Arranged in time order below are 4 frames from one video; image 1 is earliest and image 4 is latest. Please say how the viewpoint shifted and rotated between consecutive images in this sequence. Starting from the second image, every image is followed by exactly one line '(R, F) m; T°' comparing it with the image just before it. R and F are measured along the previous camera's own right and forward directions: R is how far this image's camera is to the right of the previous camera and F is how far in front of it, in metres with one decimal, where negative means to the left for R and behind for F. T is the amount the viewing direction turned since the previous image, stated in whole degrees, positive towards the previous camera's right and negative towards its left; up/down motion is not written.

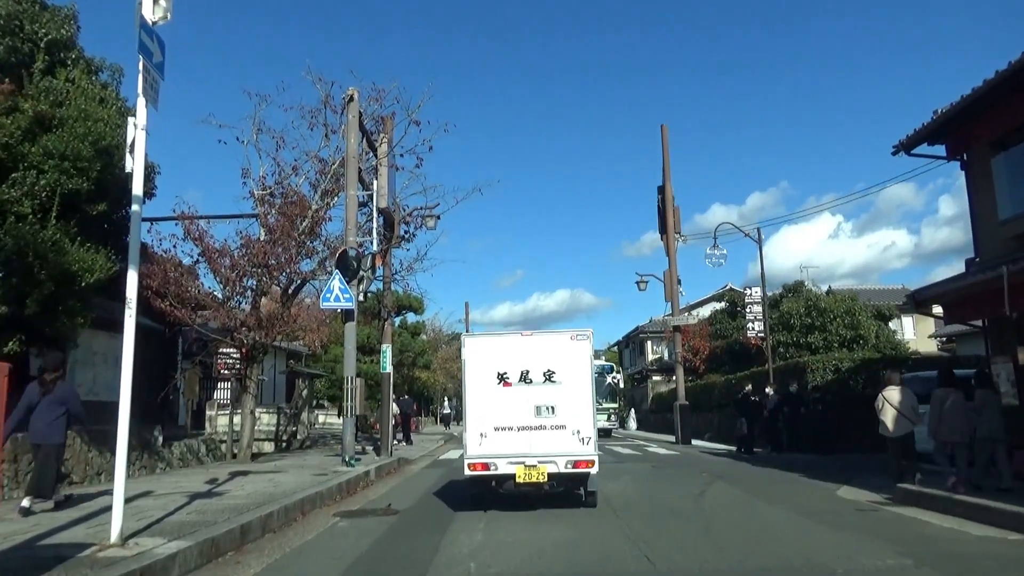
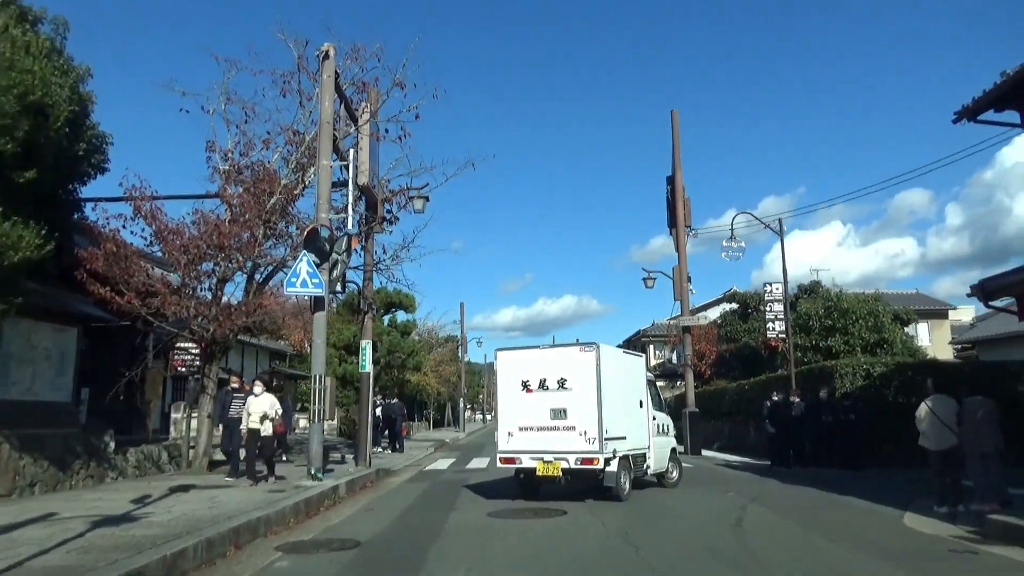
(0.0, +2.0) m; 0°
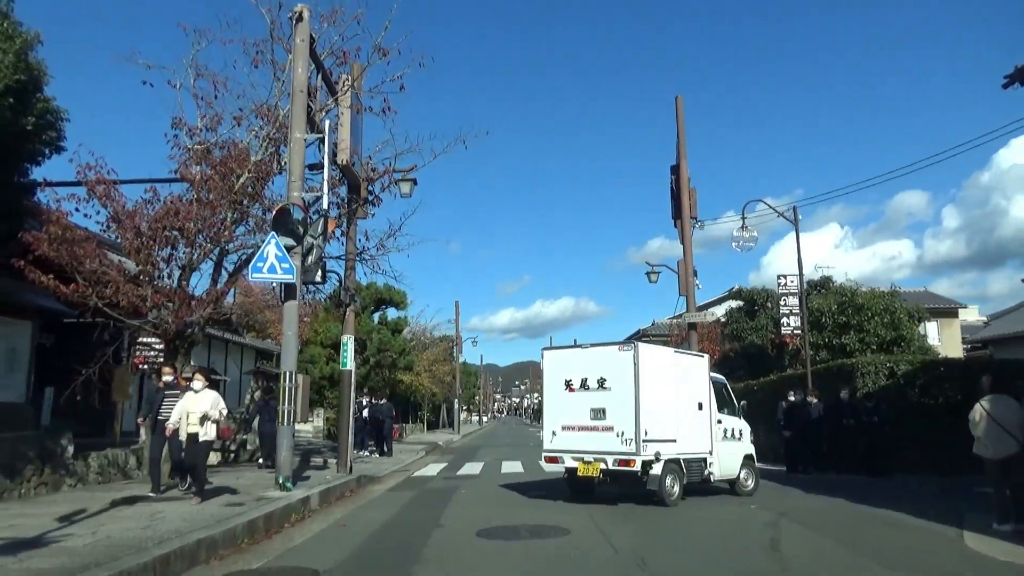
(0.0, +1.4) m; 0°
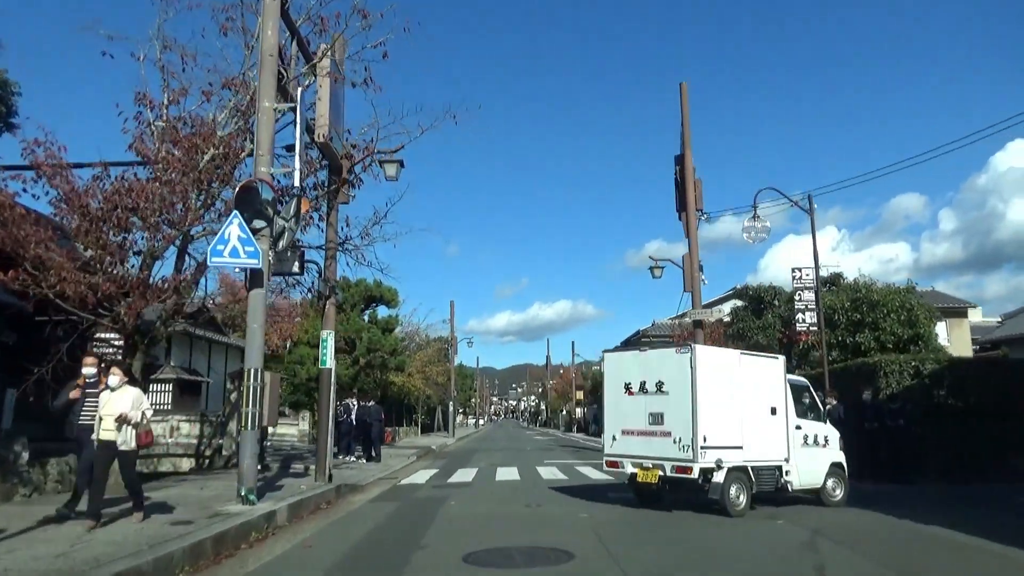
(0.0, +1.3) m; 0°
